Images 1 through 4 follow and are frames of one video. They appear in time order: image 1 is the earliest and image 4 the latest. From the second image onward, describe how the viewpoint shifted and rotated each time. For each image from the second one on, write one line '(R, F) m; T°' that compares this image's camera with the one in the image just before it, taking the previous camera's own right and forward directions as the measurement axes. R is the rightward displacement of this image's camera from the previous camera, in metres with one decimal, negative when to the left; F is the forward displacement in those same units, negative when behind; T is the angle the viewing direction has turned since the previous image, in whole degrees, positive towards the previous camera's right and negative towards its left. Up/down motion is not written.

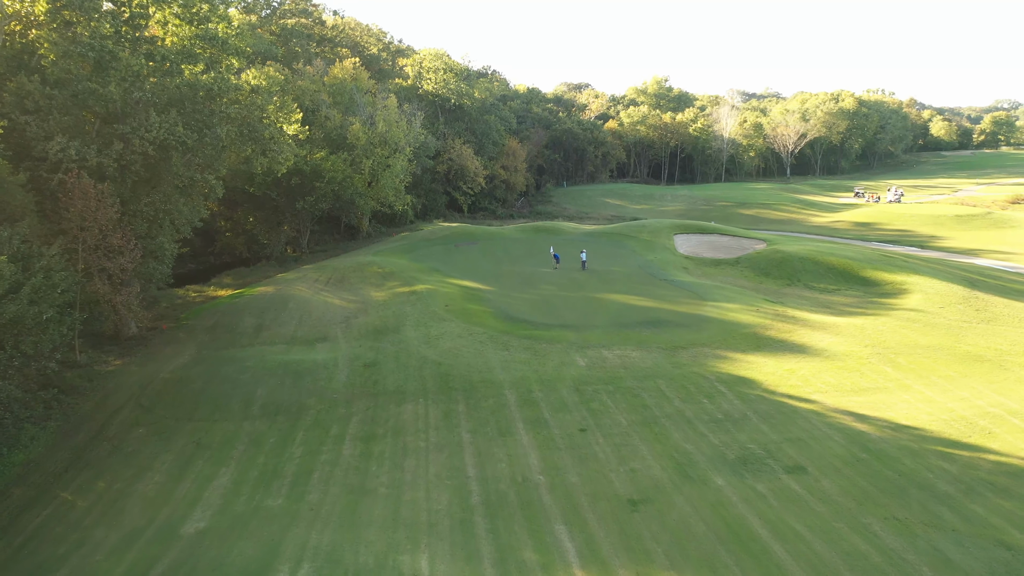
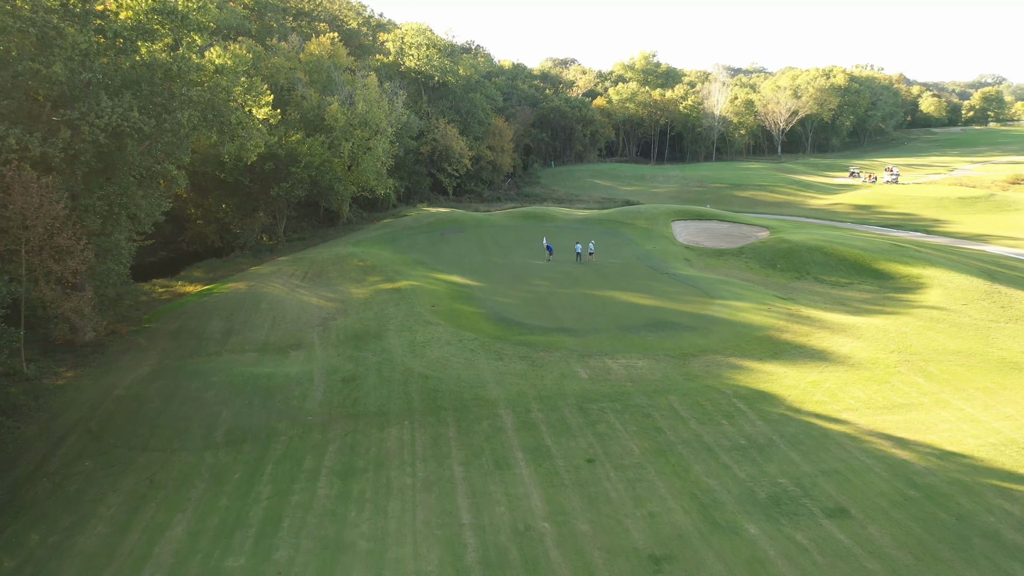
(-0.2, +1.9) m; +1°
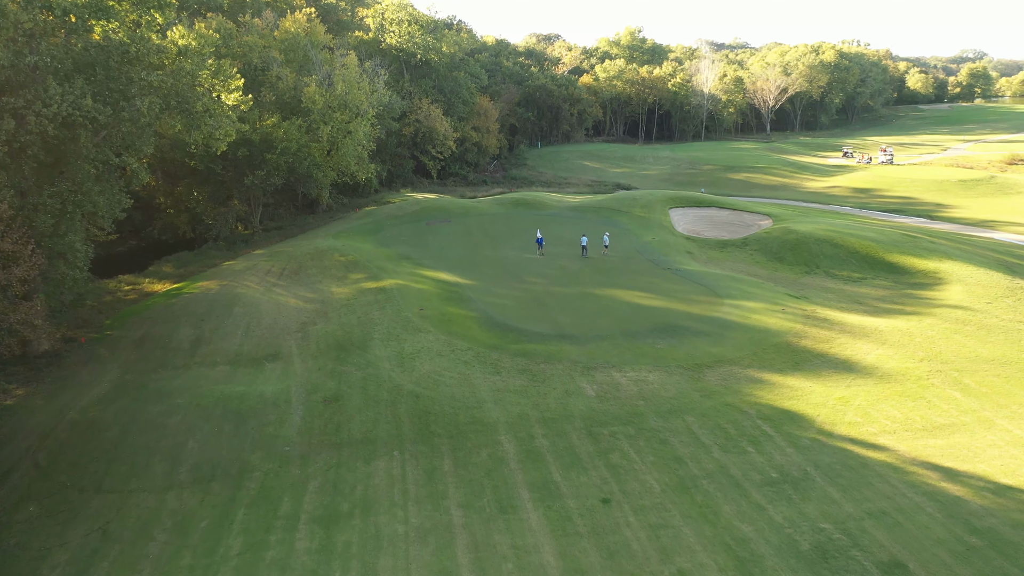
(-0.3, +1.7) m; +1°
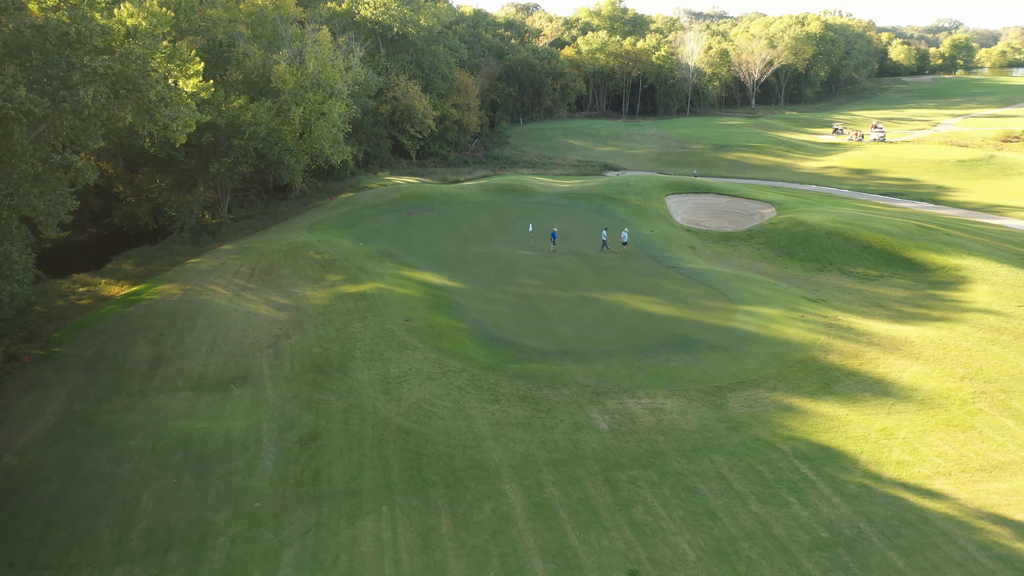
(-0.4, +2.0) m; +2°
